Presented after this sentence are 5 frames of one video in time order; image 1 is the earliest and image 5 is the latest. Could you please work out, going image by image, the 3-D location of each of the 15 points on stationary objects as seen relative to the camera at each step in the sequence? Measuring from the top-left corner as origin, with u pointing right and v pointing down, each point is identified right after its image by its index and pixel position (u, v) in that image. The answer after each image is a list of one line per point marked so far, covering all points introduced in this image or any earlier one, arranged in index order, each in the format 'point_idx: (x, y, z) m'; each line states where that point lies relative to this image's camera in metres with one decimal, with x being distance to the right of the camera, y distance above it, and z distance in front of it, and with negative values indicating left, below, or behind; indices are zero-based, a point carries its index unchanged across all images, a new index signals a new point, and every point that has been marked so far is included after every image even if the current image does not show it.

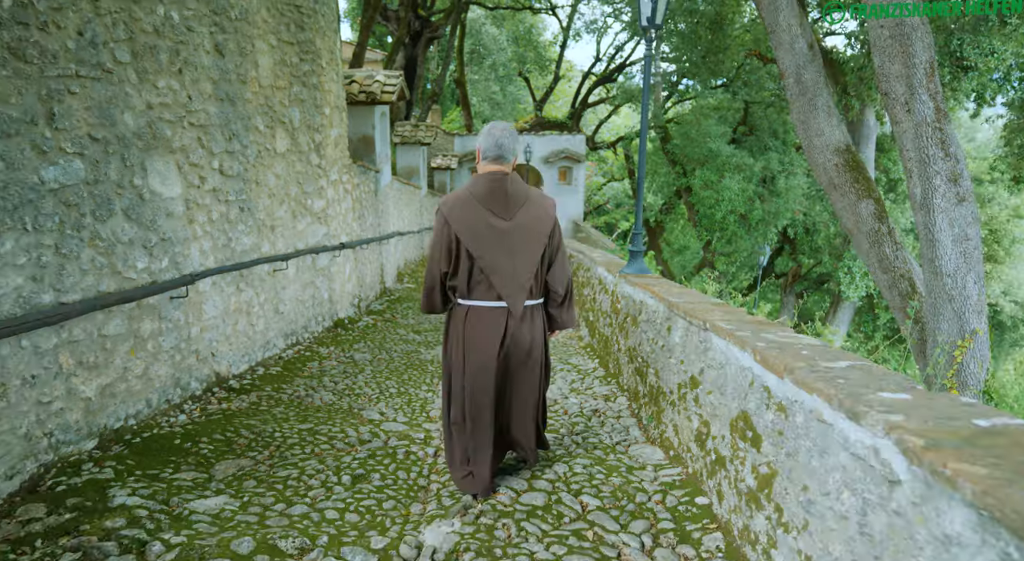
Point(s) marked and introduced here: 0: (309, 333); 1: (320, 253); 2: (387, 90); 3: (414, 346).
0: (-1.8, -0.5, +5.4) m
1: (-1.8, +0.3, +5.7) m
2: (-1.6, +2.5, +7.9) m
3: (-0.9, -0.6, +5.5) m
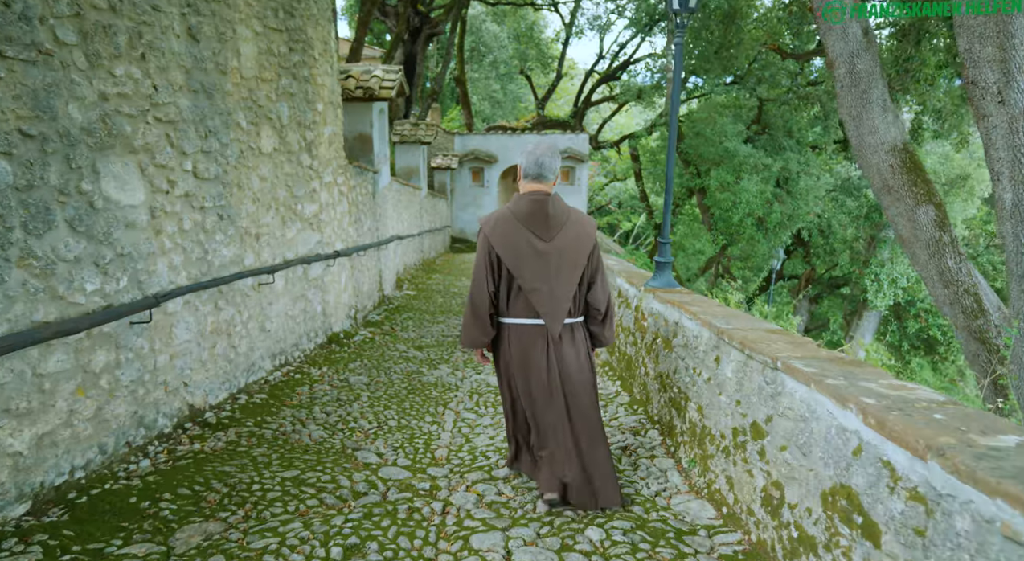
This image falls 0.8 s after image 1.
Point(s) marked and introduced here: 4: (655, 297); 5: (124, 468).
0: (-1.7, -0.6, +4.9) m
1: (-1.7, +0.1, +5.2) m
2: (-1.5, +2.4, +7.4) m
3: (-0.8, -0.7, +5.0) m
4: (+0.9, -0.1, +3.9) m
5: (-1.7, -0.8, +2.7) m
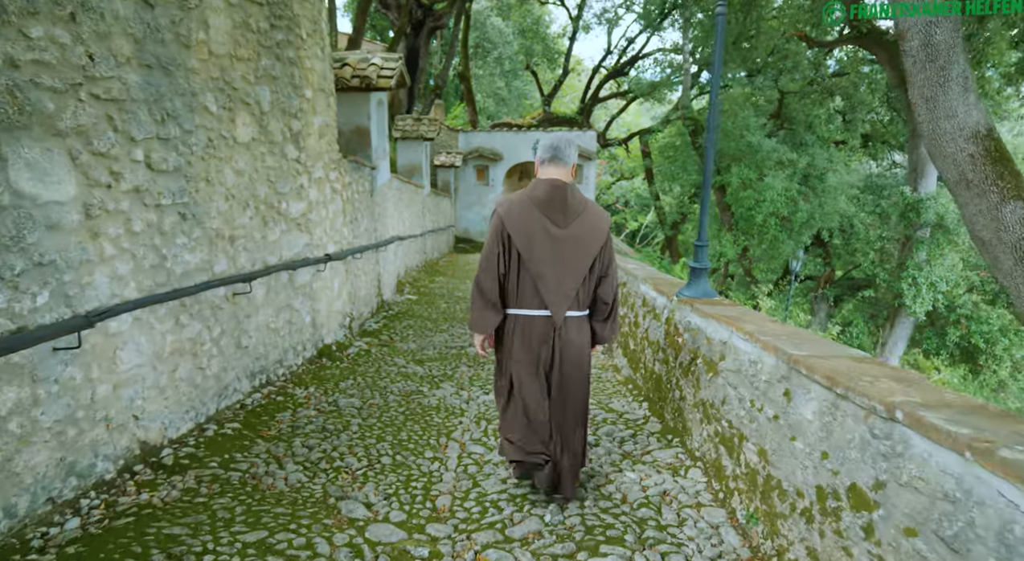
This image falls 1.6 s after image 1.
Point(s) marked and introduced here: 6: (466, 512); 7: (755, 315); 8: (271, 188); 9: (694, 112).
0: (-1.6, -0.6, +4.4) m
1: (-1.6, +0.1, +4.6) m
2: (-1.4, +2.3, +6.8) m
3: (-0.7, -0.8, +4.5) m
4: (+1.0, -0.2, +3.4) m
5: (-1.7, -0.9, +2.1) m
6: (-0.2, -1.0, +2.6) m
7: (+1.2, -0.2, +2.9) m
8: (-1.7, +0.6, +4.2) m
9: (+3.9, +3.6, +12.7) m
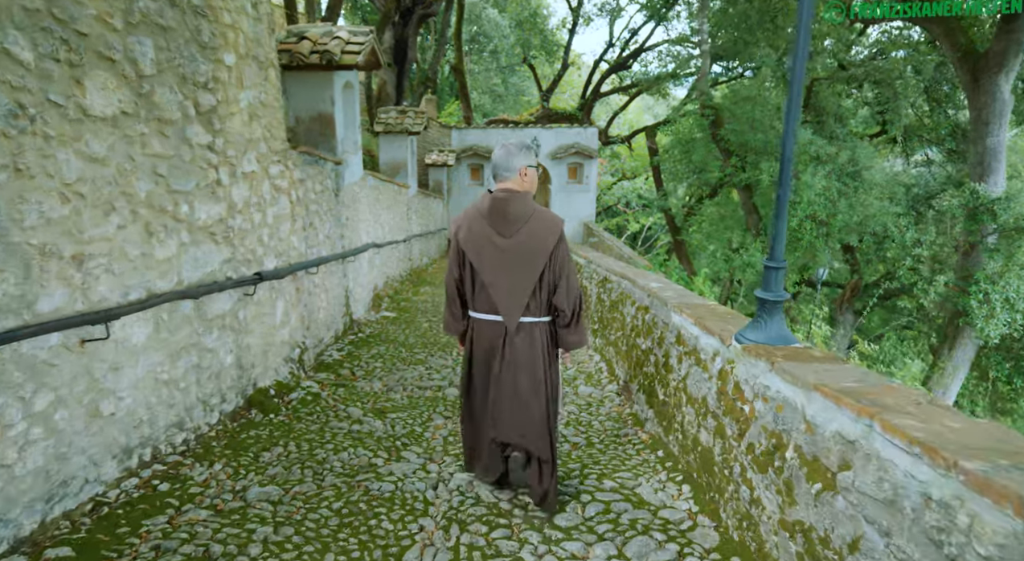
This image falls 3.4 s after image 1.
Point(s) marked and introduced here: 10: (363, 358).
0: (-1.7, -0.8, +3.1) m
1: (-1.7, -0.1, +3.4) m
2: (-1.5, +2.1, +5.6) m
3: (-0.8, -0.9, +3.3) m
4: (+1.0, -0.3, +2.2) m
5: (-1.7, -1.1, +0.9) m
6: (-0.3, -1.2, +1.4) m
7: (+1.1, -0.3, +1.7) m
8: (-1.7, +0.5, +3.0) m
9: (+3.9, +3.4, +11.5) m
10: (-1.3, -0.7, +5.2) m
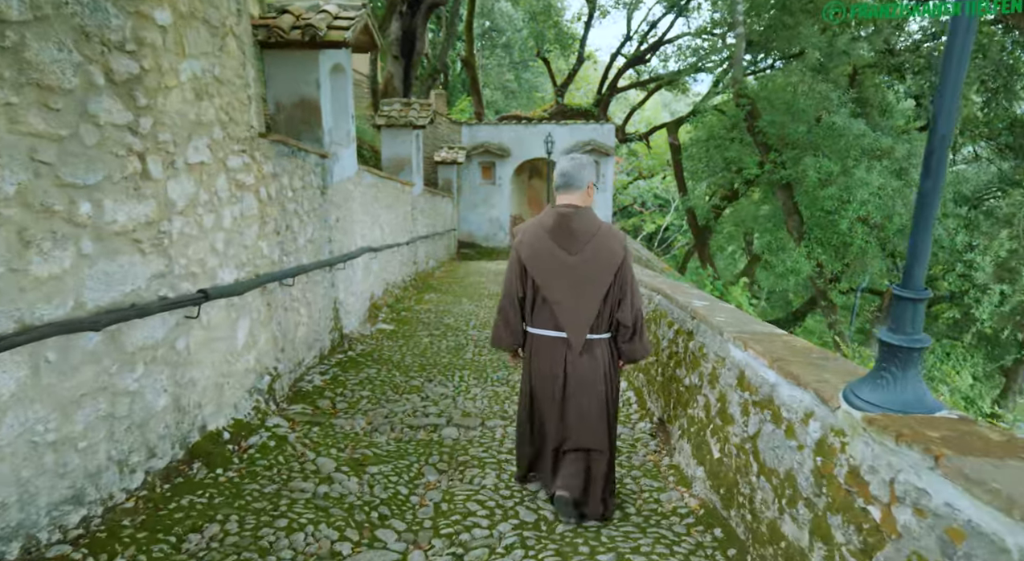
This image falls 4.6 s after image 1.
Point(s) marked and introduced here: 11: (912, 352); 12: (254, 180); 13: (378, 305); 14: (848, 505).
0: (-1.6, -0.9, +2.3) m
1: (-1.6, -0.2, +2.6) m
2: (-1.4, +2.1, +4.8) m
3: (-0.7, -1.0, +2.4) m
4: (+1.0, -0.4, +1.3) m
5: (-1.7, -1.1, +0.1) m
6: (-0.3, -1.3, +0.6) m
7: (+1.1, -0.4, +0.8) m
8: (-1.7, +0.4, +2.2) m
9: (+4.1, +3.3, +10.6) m
10: (-1.2, -0.8, +4.4) m
11: (+1.1, -0.2, +1.7) m
12: (-1.7, +0.7, +3.9) m
13: (-1.6, -0.3, +7.2) m
14: (+1.0, -0.6, +1.7) m
